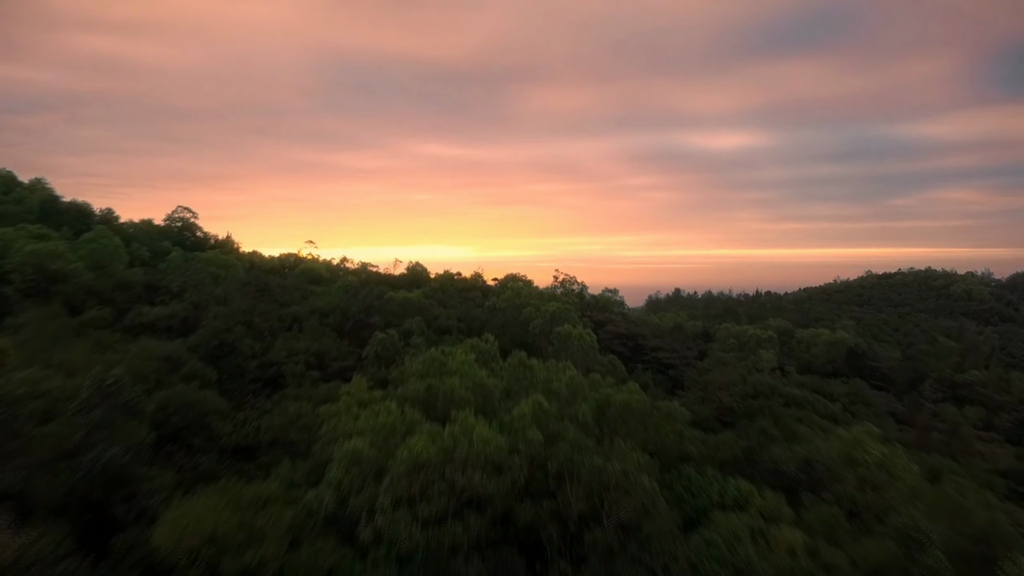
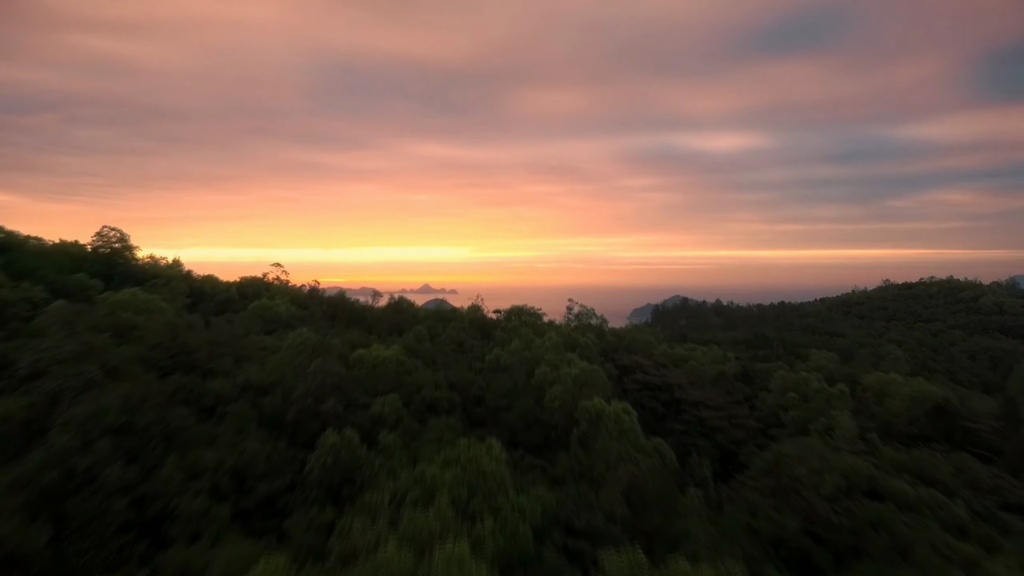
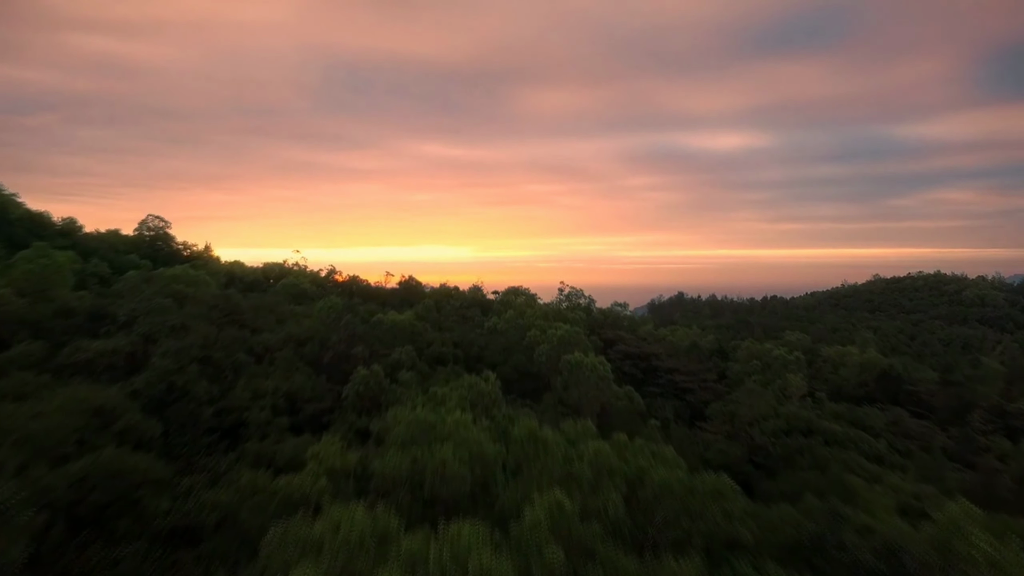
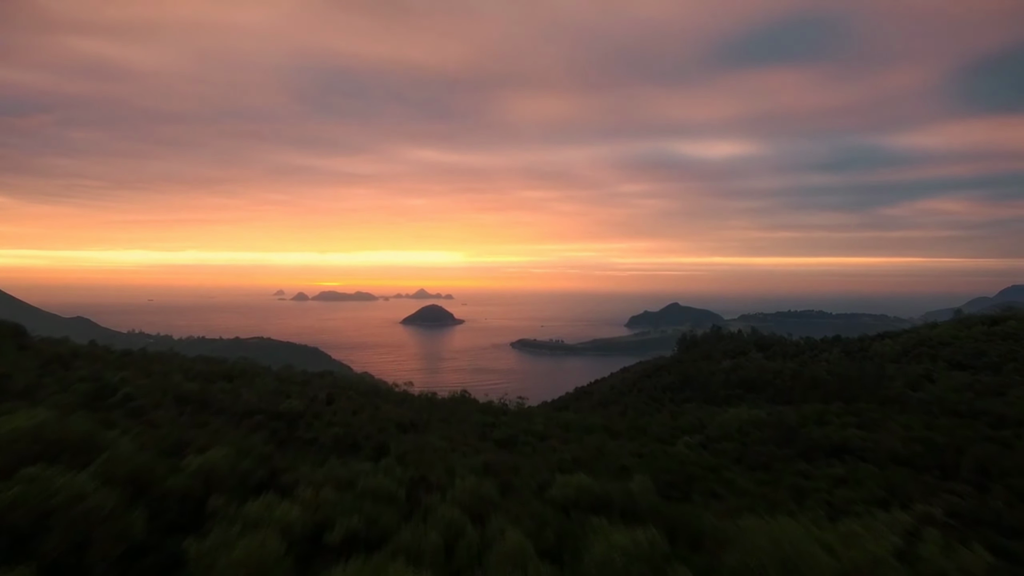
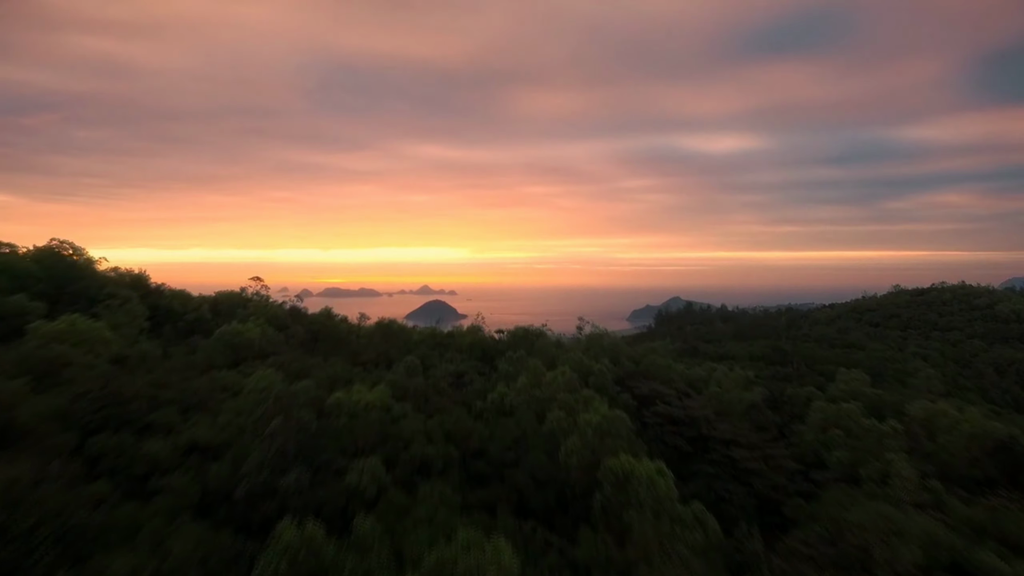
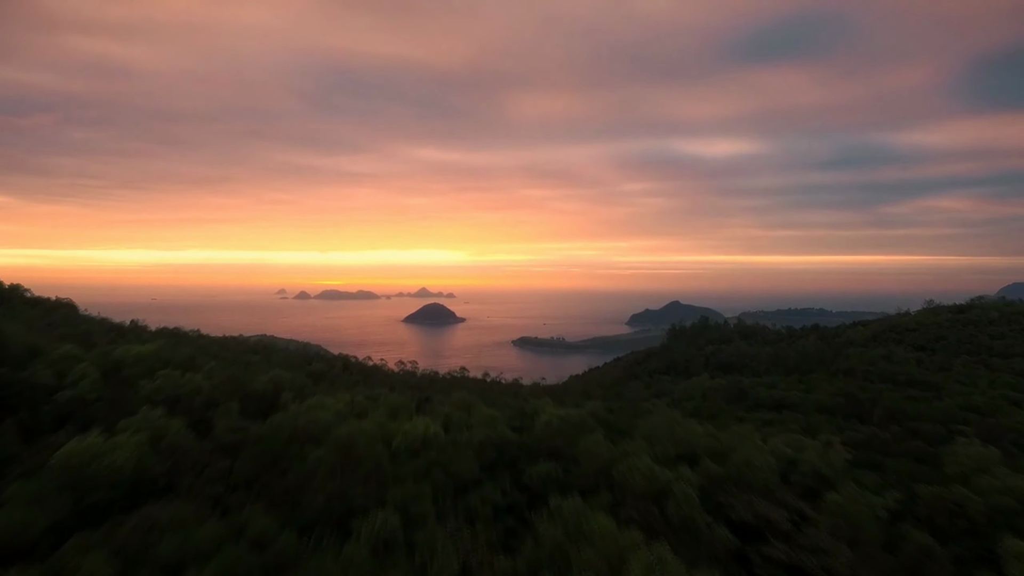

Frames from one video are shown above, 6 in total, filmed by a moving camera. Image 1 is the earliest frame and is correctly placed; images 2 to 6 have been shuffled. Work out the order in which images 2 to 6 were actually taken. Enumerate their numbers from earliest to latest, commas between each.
3, 2, 5, 6, 4
